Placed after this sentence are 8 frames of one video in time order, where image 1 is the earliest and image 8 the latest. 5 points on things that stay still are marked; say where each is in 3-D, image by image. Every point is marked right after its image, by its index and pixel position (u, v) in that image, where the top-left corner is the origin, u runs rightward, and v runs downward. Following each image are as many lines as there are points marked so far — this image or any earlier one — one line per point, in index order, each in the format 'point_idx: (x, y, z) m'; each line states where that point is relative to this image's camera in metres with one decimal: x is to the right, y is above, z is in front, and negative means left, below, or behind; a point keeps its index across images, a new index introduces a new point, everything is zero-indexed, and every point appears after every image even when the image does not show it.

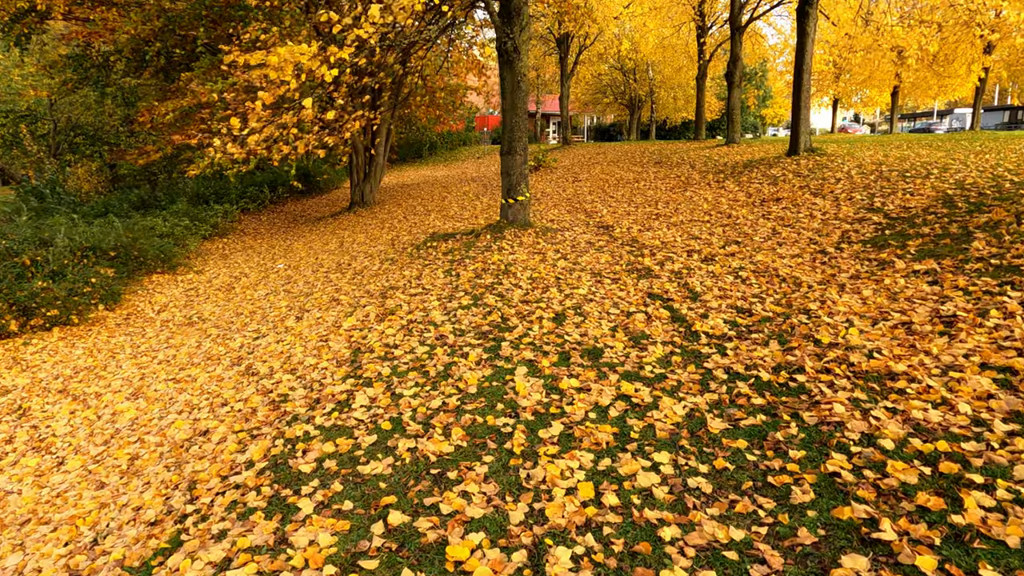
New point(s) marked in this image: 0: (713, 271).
0: (+1.7, +0.1, +5.8) m
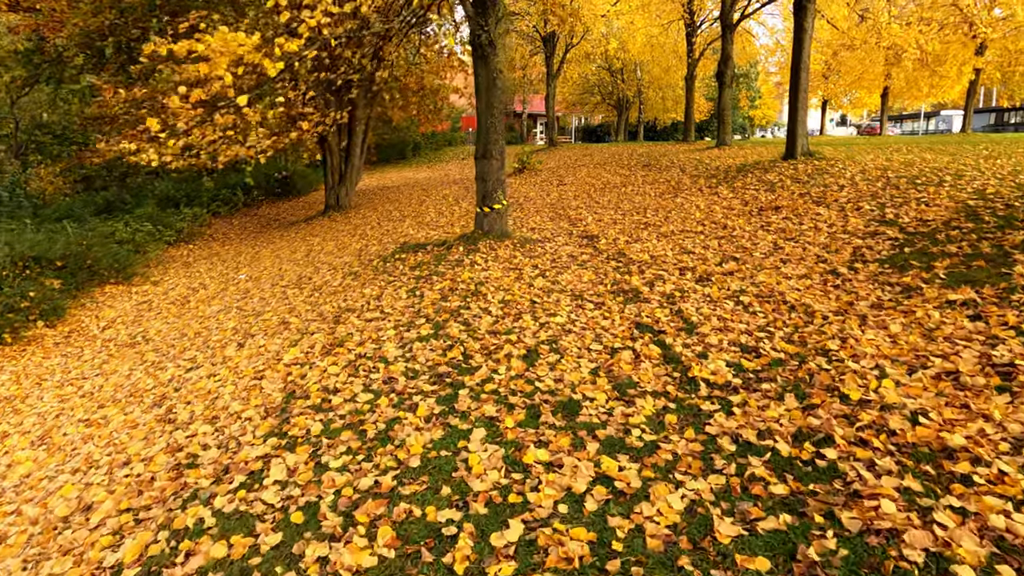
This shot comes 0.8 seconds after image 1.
0: (+1.5, -0.1, +5.1) m
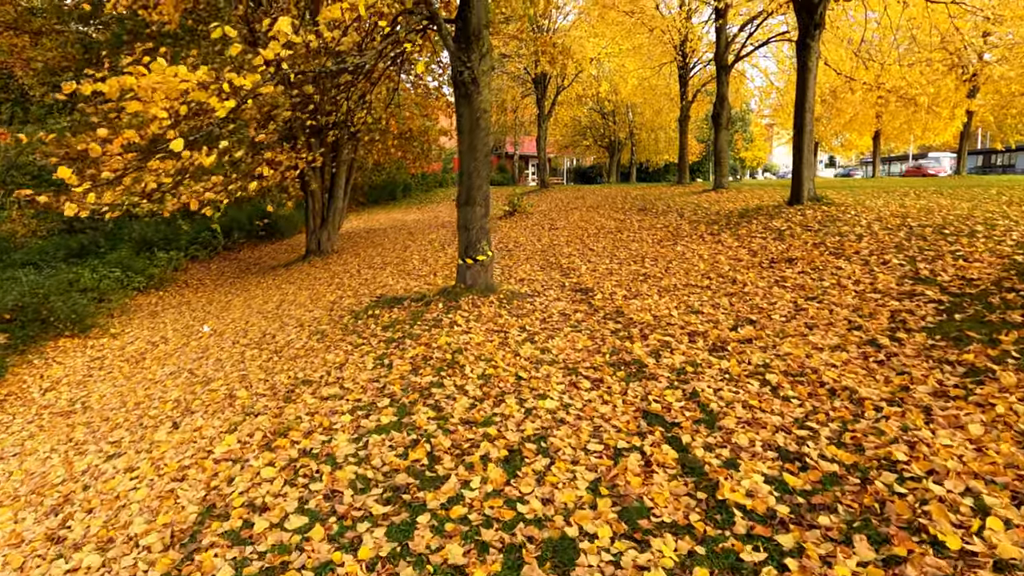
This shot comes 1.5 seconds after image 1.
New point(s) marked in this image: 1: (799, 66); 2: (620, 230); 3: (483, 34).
0: (+1.4, -0.5, +4.3) m
1: (+4.3, +3.3, +9.8) m
2: (+2.0, +1.1, +12.2) m
3: (-0.3, +2.7, +7.0) m
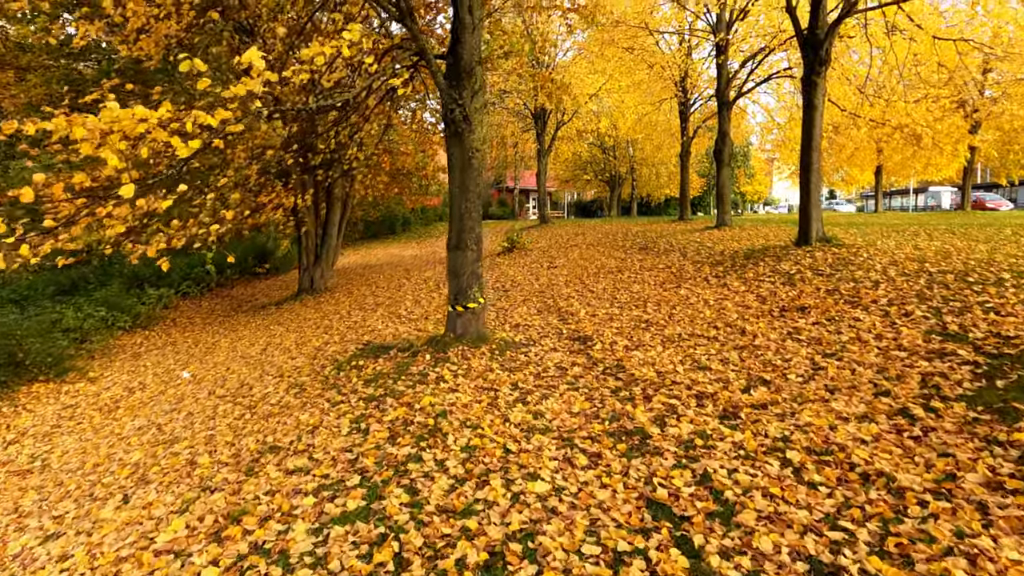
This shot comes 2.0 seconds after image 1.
0: (+1.3, -0.9, +3.8) m
1: (+4.2, +2.6, +9.5) m
2: (+1.9, +0.3, +11.8) m
3: (-0.4, +2.2, +6.7) m
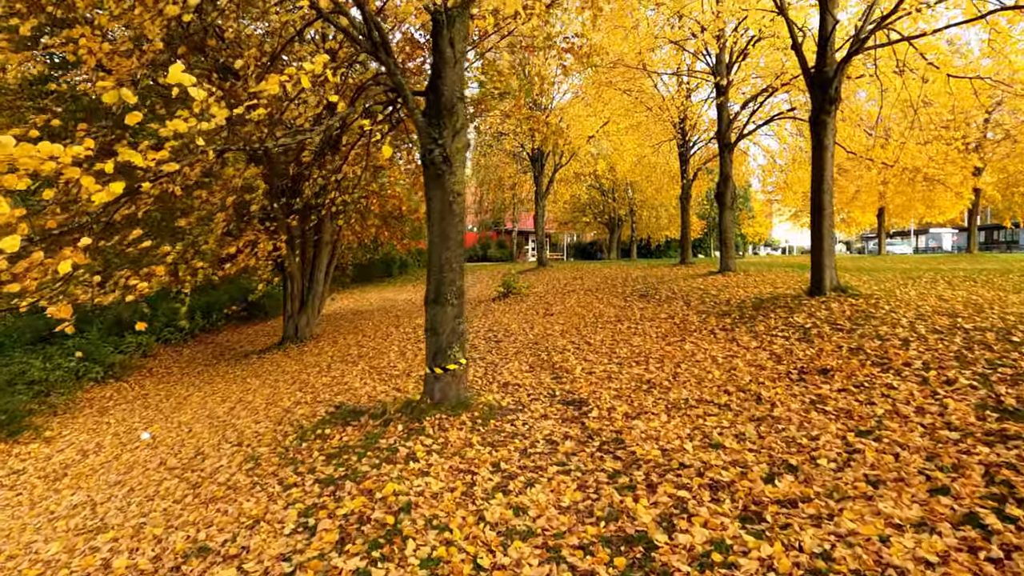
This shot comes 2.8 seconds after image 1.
0: (+1.2, -1.3, +3.0) m
1: (+4.1, +1.9, +8.9) m
2: (+1.8, -0.5, +11.1) m
3: (-0.5, +1.7, +6.1) m
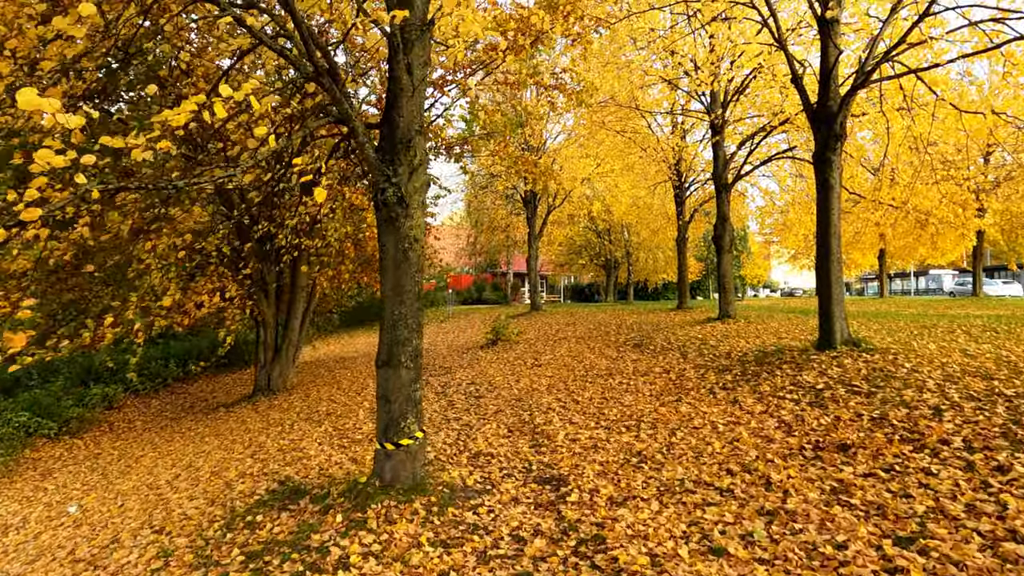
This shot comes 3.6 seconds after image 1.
0: (+0.9, -1.5, +2.1) m
1: (+3.8, +1.3, +8.2) m
2: (+1.5, -1.3, +10.2) m
3: (-0.8, +1.2, +5.3) m
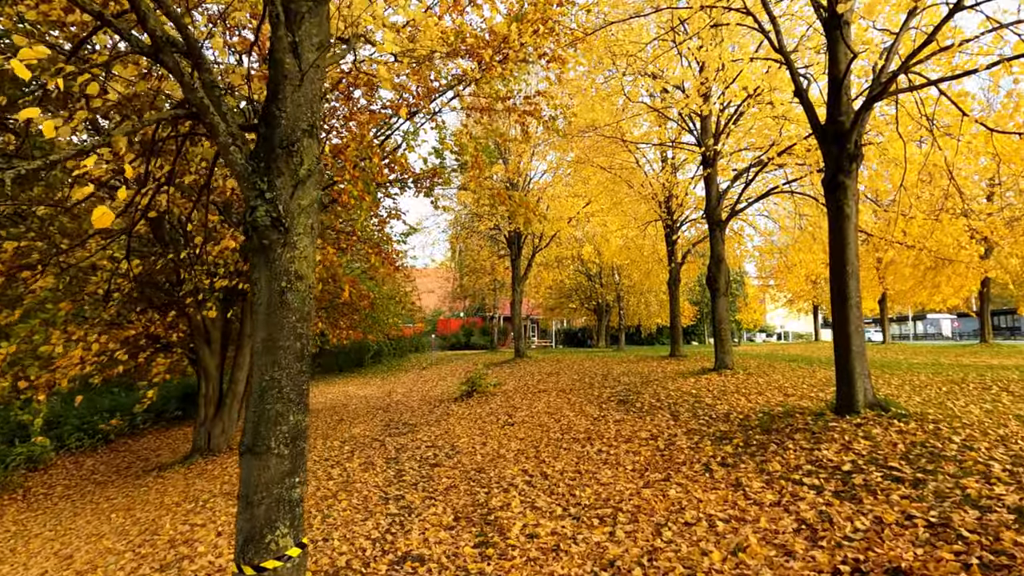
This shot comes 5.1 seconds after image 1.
0: (+0.4, -1.6, +0.6) m
1: (+3.3, +0.8, +6.8) m
2: (+1.0, -1.9, +8.6) m
3: (-1.3, +0.9, +3.9) m
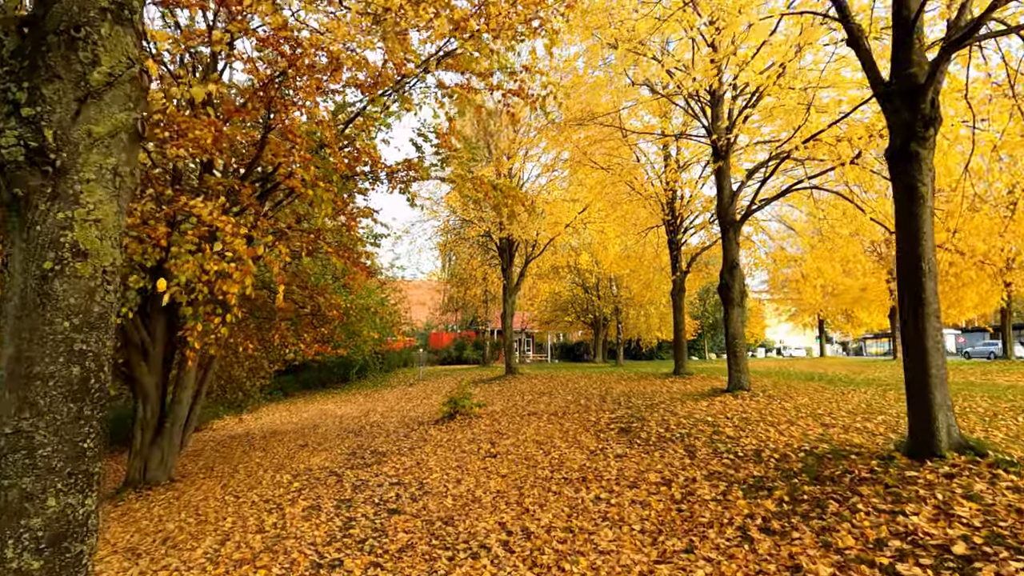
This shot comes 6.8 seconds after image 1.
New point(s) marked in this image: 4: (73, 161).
0: (+0.2, -1.5, -1.1) m
1: (+3.1, +0.7, +5.2) m
2: (+0.8, -2.0, +7.0) m
3: (-1.5, +0.9, +2.3) m
4: (-1.5, +0.4, +2.2) m
